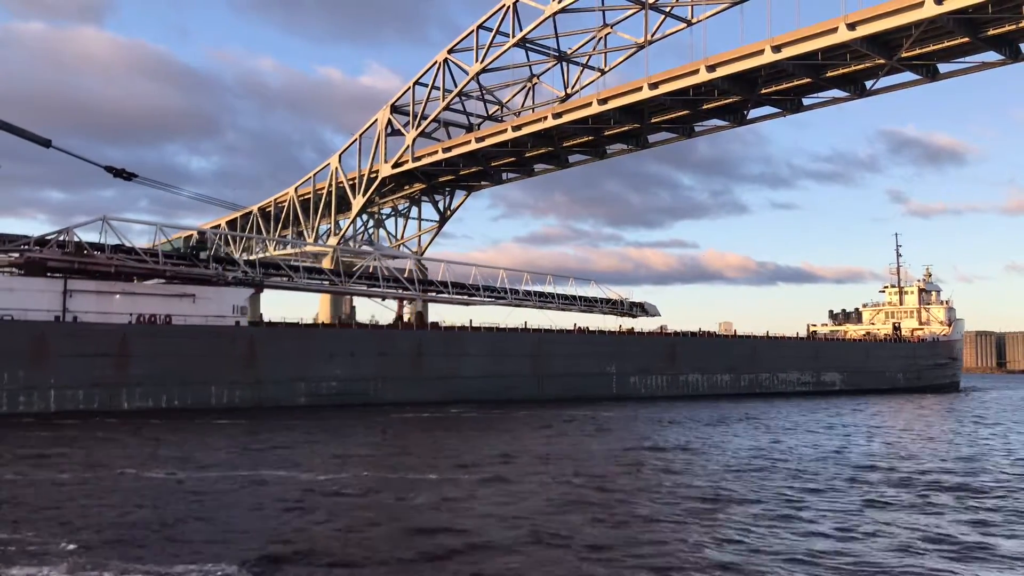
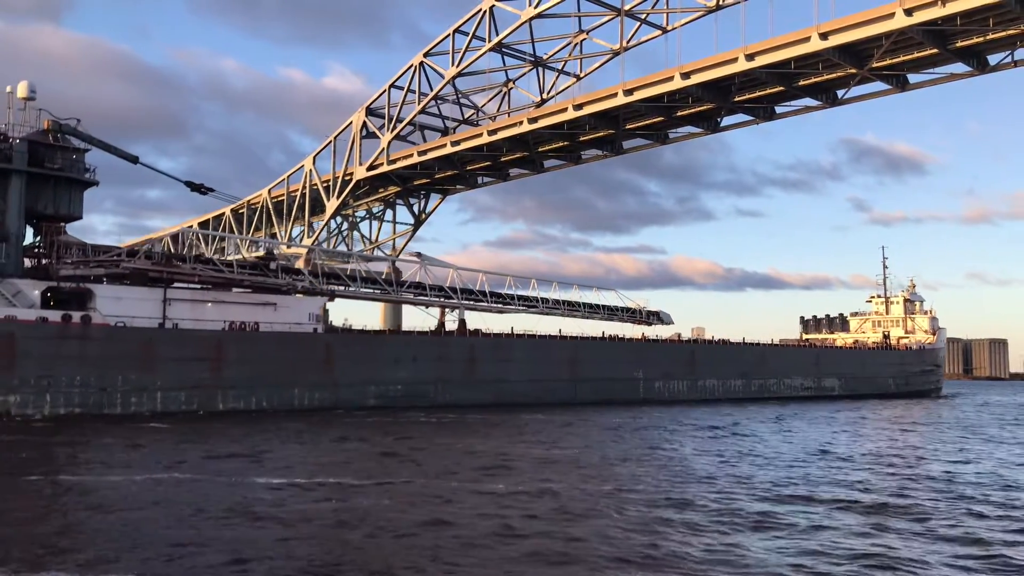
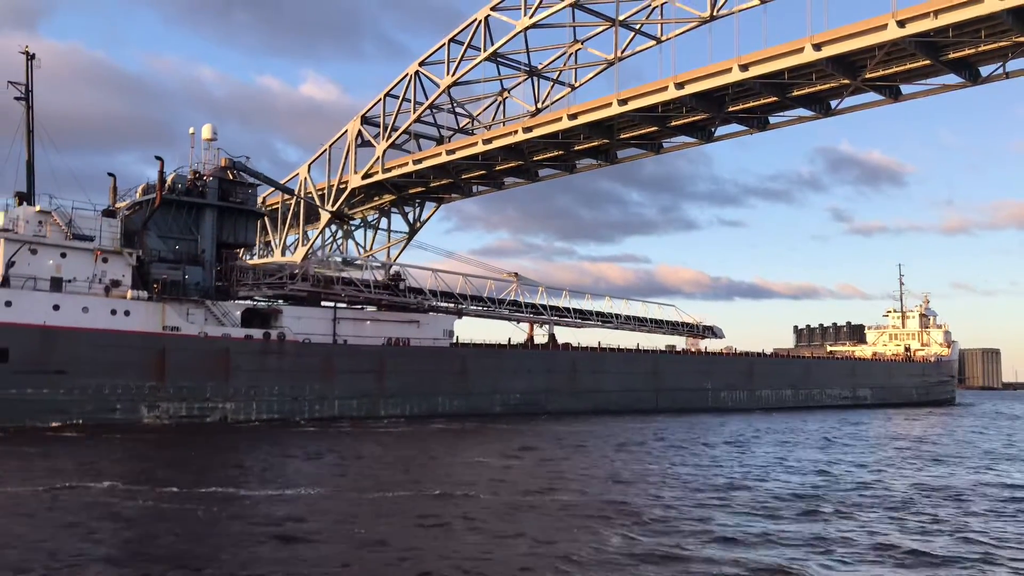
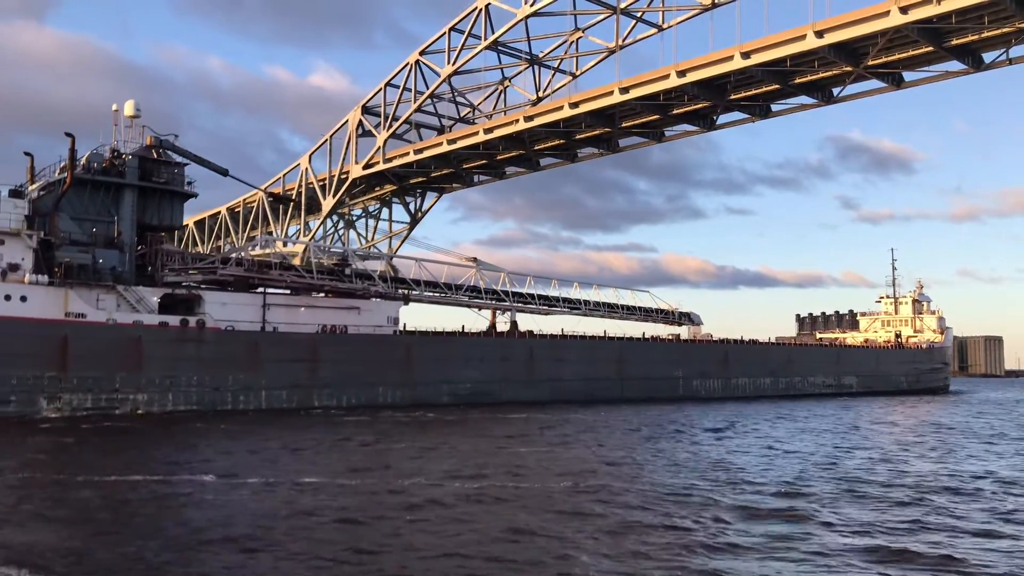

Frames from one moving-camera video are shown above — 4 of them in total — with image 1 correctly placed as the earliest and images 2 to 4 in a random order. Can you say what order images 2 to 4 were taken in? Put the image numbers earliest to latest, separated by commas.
2, 4, 3
